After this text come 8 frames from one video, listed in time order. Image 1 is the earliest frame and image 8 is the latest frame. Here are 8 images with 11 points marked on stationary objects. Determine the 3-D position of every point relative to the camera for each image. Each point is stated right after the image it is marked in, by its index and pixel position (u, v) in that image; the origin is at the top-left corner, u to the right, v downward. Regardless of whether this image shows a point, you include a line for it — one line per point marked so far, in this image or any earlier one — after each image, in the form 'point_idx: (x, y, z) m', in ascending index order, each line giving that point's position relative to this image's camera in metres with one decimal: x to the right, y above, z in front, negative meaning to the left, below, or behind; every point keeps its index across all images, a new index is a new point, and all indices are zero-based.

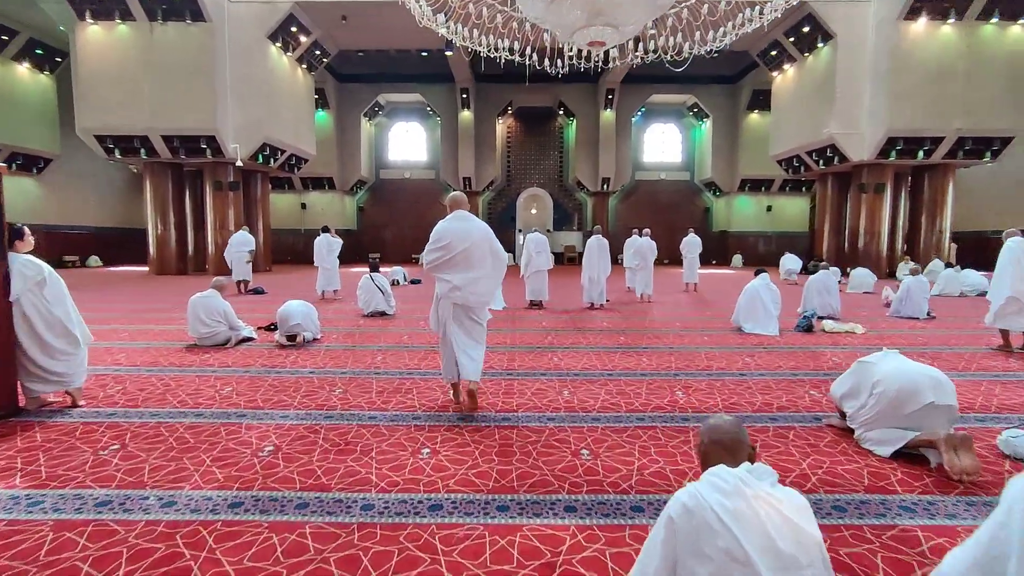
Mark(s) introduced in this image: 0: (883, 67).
0: (+9.1, +5.4, +12.6) m
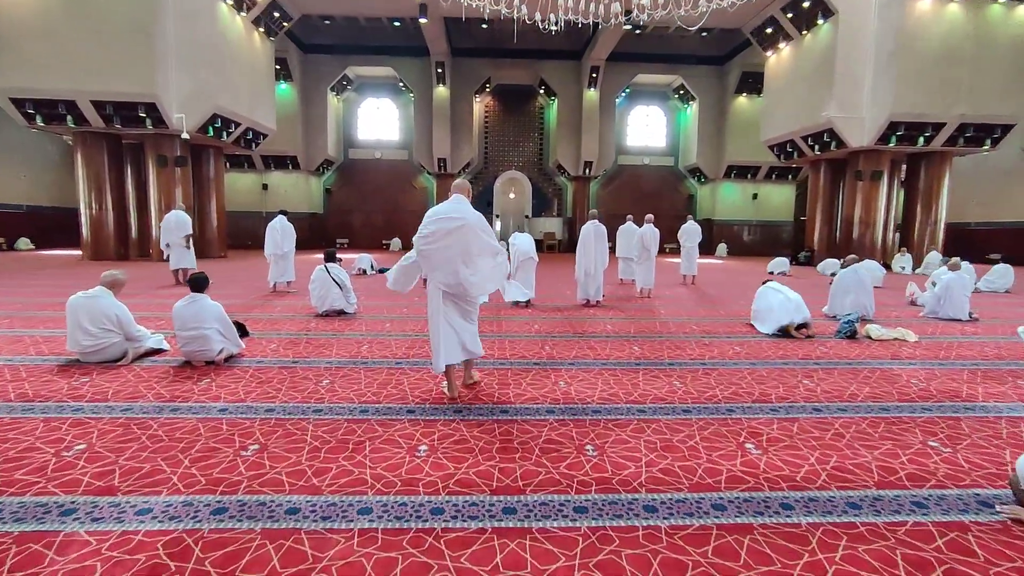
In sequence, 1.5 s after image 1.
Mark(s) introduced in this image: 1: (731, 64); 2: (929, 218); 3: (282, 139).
0: (+8.7, +5.6, +11.8) m
1: (+8.2, +8.4, +19.4) m
2: (+10.8, +1.8, +13.3) m
3: (-8.5, +5.5, +19.0) m
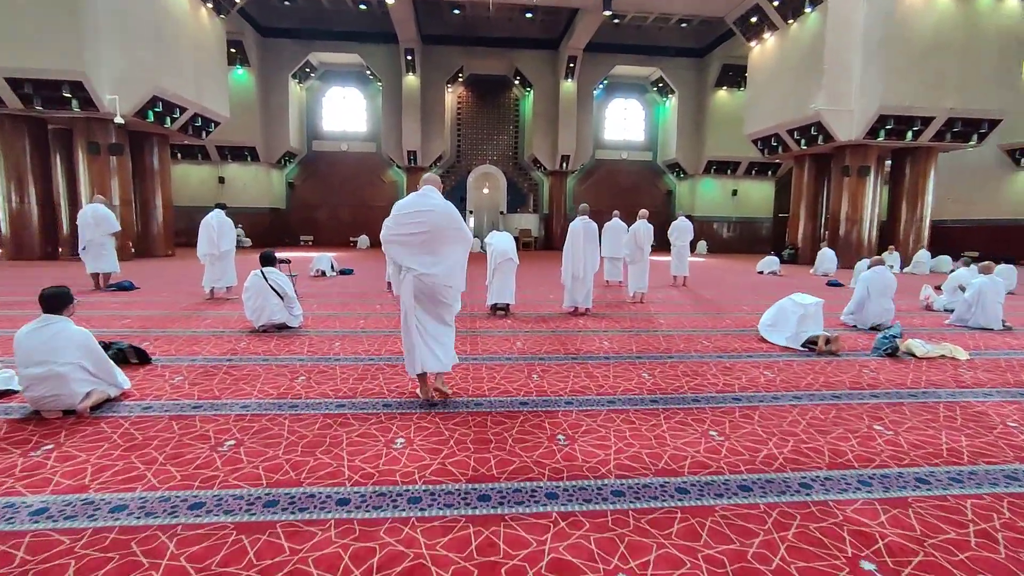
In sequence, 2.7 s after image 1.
0: (+8.1, +5.6, +11.4) m
1: (+7.3, +8.5, +18.8) m
2: (+10.2, +1.8, +12.9) m
3: (-9.4, +5.5, +17.6) m
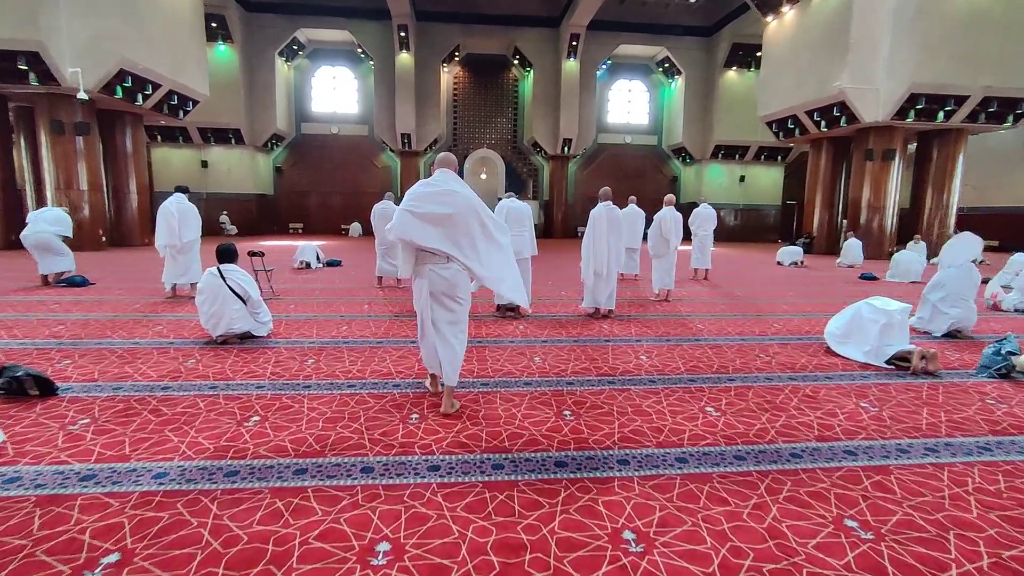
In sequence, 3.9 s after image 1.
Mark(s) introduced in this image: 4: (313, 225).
0: (+8.1, +5.8, +10.5) m
1: (+7.3, +8.8, +17.9) m
2: (+10.2, +2.0, +12.2) m
3: (-9.4, +5.8, +16.6) m
4: (-7.6, +2.4, +19.6) m
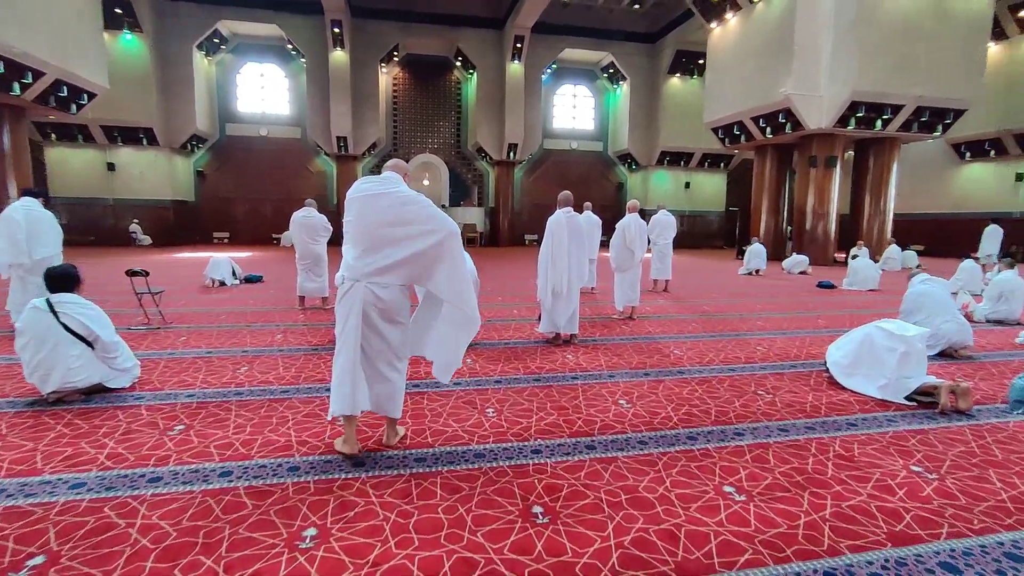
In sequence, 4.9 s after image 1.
0: (+7.0, +5.6, +10.6) m
1: (+5.3, +8.6, +17.9) m
2: (+8.9, +1.9, +12.4) m
3: (-11.1, +5.3, +14.8) m
4: (-9.6, +1.9, +18.0) m
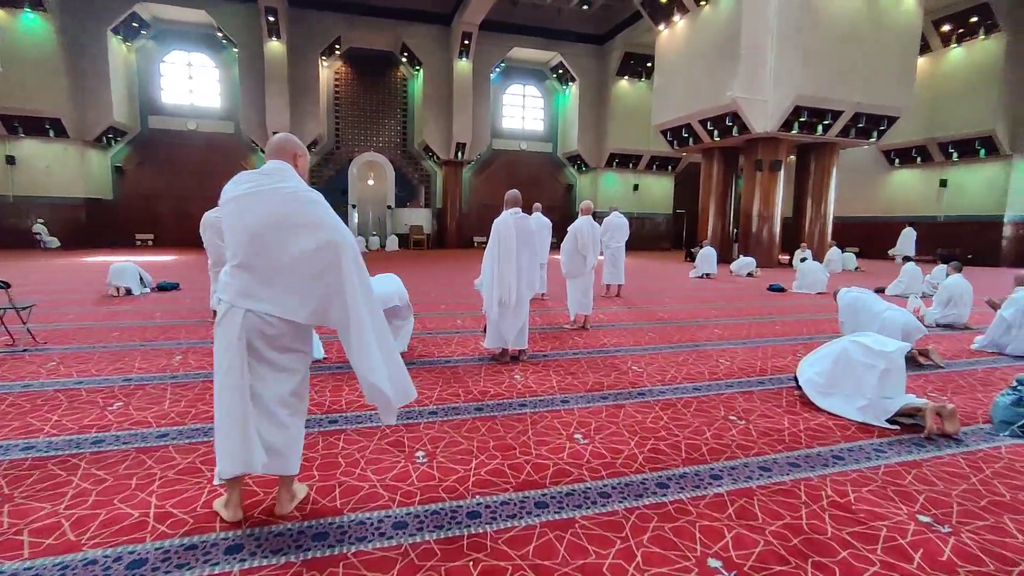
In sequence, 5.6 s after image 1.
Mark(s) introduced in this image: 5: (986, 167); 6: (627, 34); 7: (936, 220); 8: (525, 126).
0: (+5.9, +5.6, +10.8) m
1: (+3.5, +8.5, +17.9) m
2: (+7.7, +1.9, +12.7) m
3: (-12.6, +5.1, +13.3) m
4: (-11.3, +1.7, +16.6) m
5: (+12.4, +3.2, +13.4) m
6: (+3.8, +8.4, +16.9) m
7: (+12.0, +1.9, +14.5) m
8: (+0.5, +6.1, +19.3) m
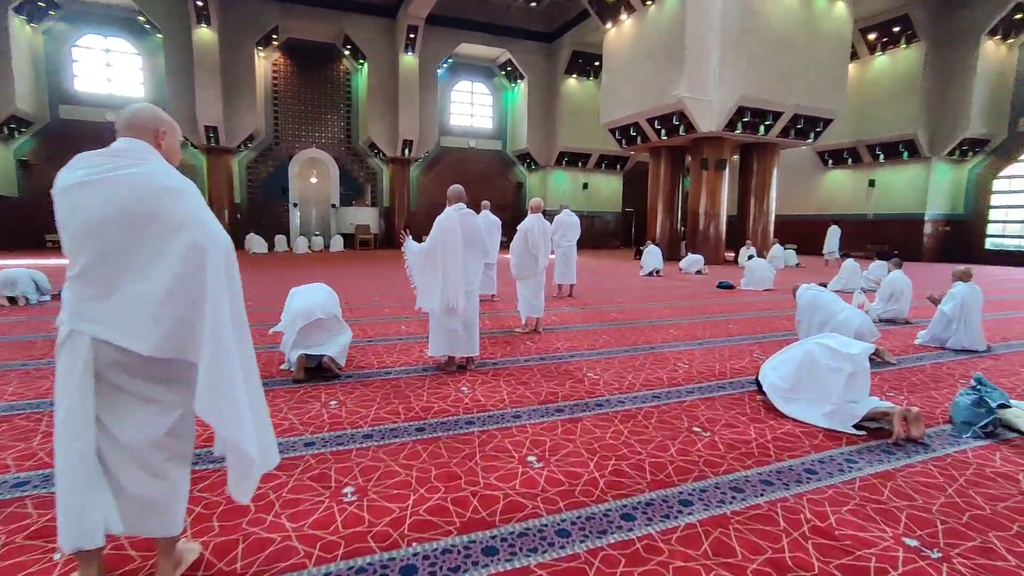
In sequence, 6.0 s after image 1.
0: (+4.7, +5.7, +11.0) m
1: (+1.6, +8.5, +17.8) m
2: (+6.4, +2.0, +13.1) m
3: (-13.8, +4.9, +11.7) m
4: (-12.8, +1.5, +15.1) m
5: (+11.0, +3.3, +14.2) m
6: (+2.1, +8.5, +16.9) m
7: (+10.5, +2.1, +15.2) m
8: (-1.4, +6.1, +18.9) m
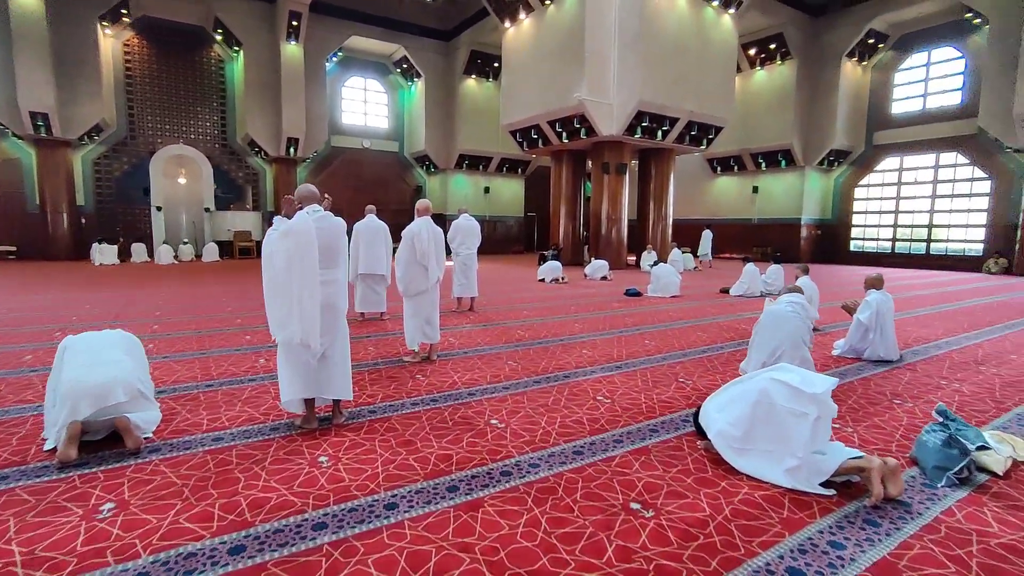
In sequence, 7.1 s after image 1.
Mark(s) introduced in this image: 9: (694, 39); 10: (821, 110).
0: (+2.5, +5.6, +10.9) m
1: (-1.8, +8.3, +17.1) m
2: (+3.8, +1.9, +13.3) m
3: (-15.9, +4.3, +8.3) m
4: (-15.4, +0.9, +11.8) m
5: (+8.2, +3.3, +15.2) m
6: (-1.3, +8.2, +16.3) m
7: (+7.5, +2.1, +16.2) m
8: (-5.0, +5.7, +17.6) m
9: (+4.2, +5.7, +11.8) m
10: (+8.7, +5.0, +14.4) m
